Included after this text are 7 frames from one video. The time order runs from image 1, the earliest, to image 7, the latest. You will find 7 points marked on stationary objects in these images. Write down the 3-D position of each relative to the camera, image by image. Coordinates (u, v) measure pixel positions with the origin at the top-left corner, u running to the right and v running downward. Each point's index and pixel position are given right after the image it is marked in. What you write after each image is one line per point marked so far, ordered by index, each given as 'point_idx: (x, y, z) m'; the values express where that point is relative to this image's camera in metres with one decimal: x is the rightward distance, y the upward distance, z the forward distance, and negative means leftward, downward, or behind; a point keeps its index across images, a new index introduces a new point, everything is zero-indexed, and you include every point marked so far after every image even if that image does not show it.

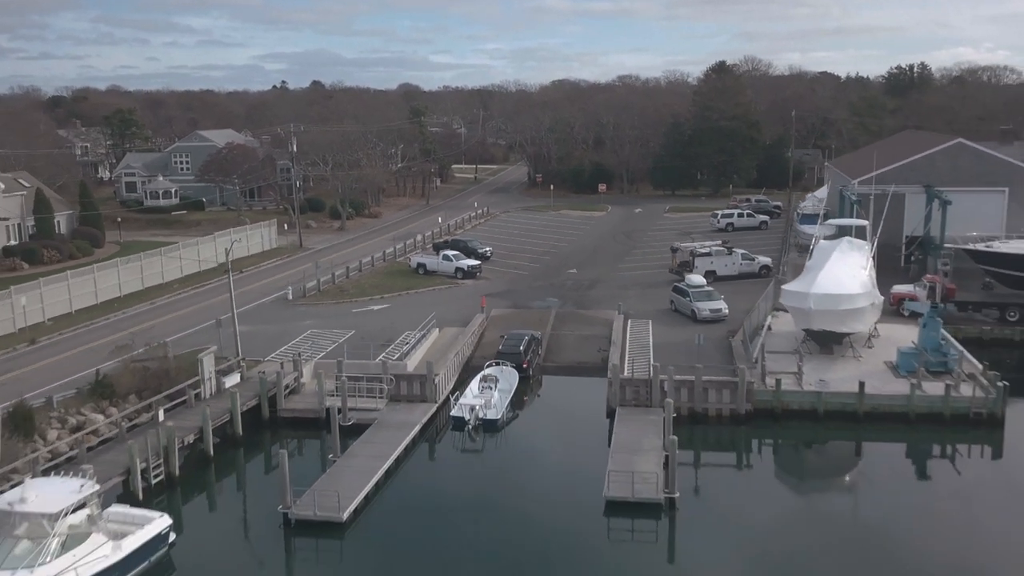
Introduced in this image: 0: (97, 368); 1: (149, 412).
0: (-5.3, -1.0, +19.2) m
1: (-4.3, -1.4, +17.6) m
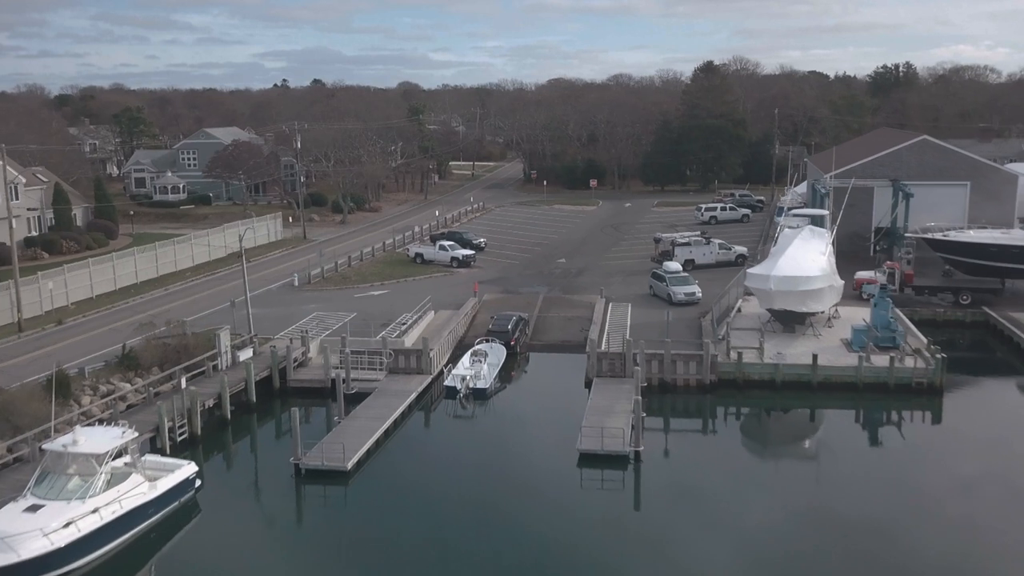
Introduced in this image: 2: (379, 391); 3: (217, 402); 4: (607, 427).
0: (-5.5, -0.8, +21.1) m
1: (-4.4, -1.2, +19.5) m
2: (-1.8, -1.4, +19.8) m
3: (-3.7, -1.4, +19.0) m
4: (+1.1, -1.6, +17.2) m
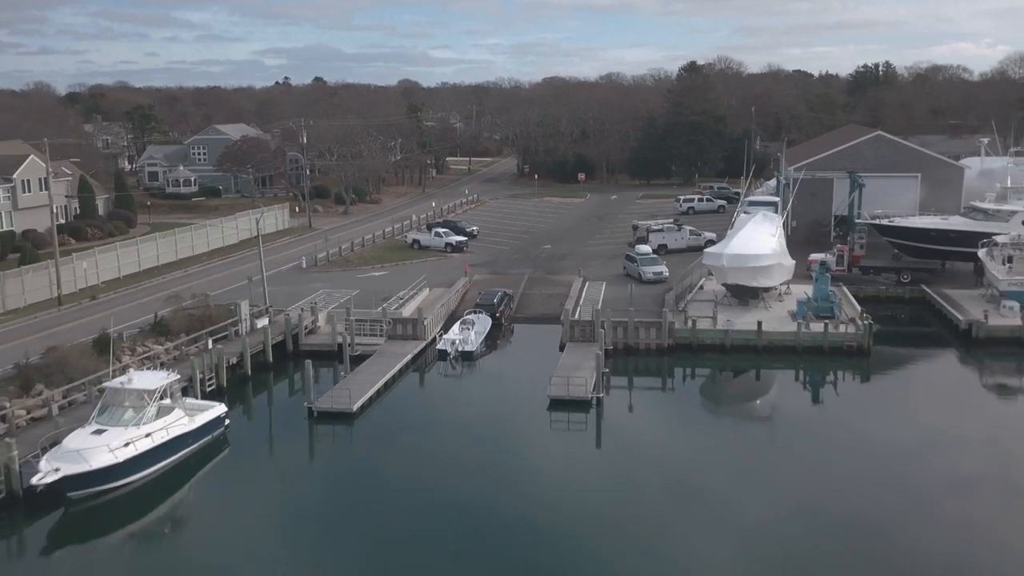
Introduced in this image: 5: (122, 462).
0: (-5.8, -0.4, +24.0) m
1: (-4.7, -0.8, +22.5) m
2: (-2.0, -1.0, +22.8) m
3: (-4.0, -1.0, +21.9) m
4: (+0.8, -1.2, +20.1) m
5: (-4.0, -1.8, +15.6) m
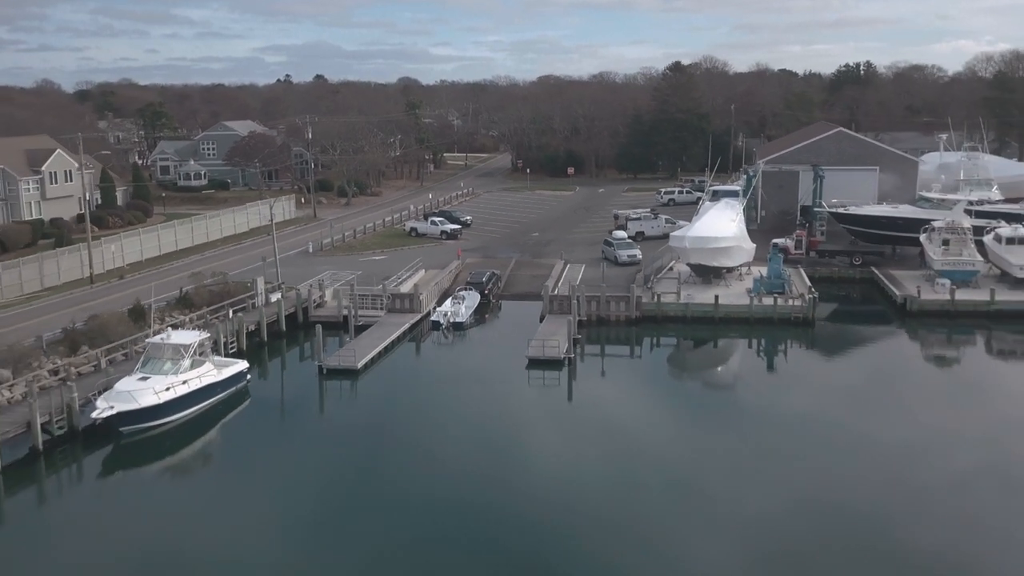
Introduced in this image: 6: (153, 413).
0: (-6.0, 0.0, +27.0) m
1: (-4.9, -0.4, +25.4) m
2: (-2.3, -0.6, +25.7) m
3: (-4.2, -0.7, +24.8) m
4: (+0.6, -0.9, +23.0) m
5: (-4.3, -1.4, +18.5) m
6: (-4.4, -1.5, +18.4) m
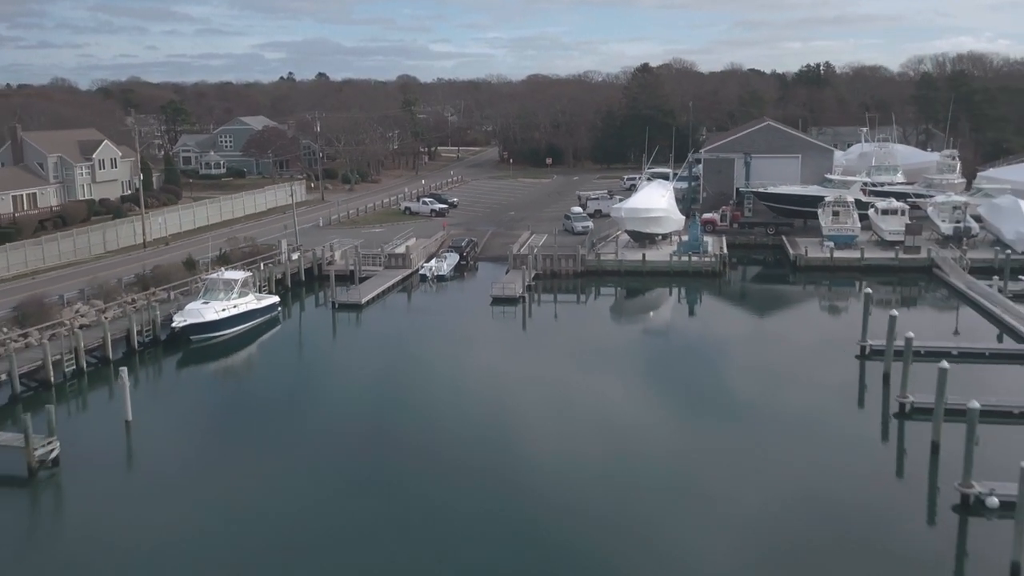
0: (-6.6, +0.9, +33.8) m
1: (-5.6, +0.5, +32.2) m
2: (-2.9, +0.3, +32.6) m
3: (-4.9, +0.2, +31.7) m
4: (-0.1, 0.0, +29.9) m
5: (-4.9, -0.5, +25.3) m
6: (-5.0, -0.6, +25.2) m
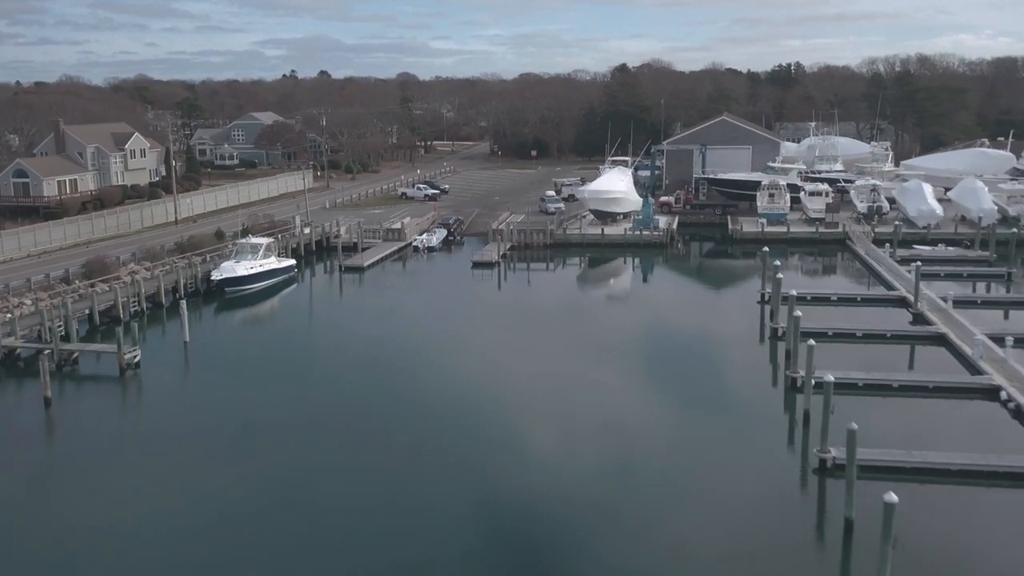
0: (-7.2, +1.7, +39.6) m
1: (-6.1, +1.3, +38.1) m
2: (-3.4, +1.1, +38.4) m
3: (-5.4, +1.0, +37.5) m
4: (-0.6, +0.8, +35.7) m
5: (-5.5, +0.3, +31.2) m
6: (-5.6, +0.1, +31.1) m
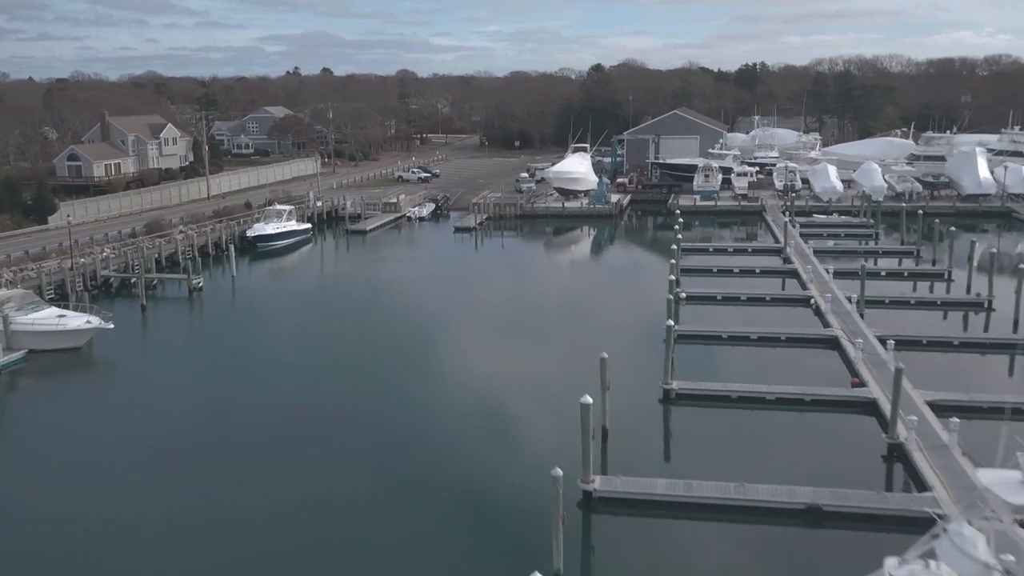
0: (-7.9, +2.8, +47.7) m
1: (-6.9, +2.4, +46.1) m
2: (-4.2, +2.2, +46.5) m
3: (-6.2, +2.2, +45.6) m
4: (-1.3, +1.9, +43.8) m
5: (-6.2, +1.4, +39.3) m
6: (-6.3, +1.3, +39.1) m
